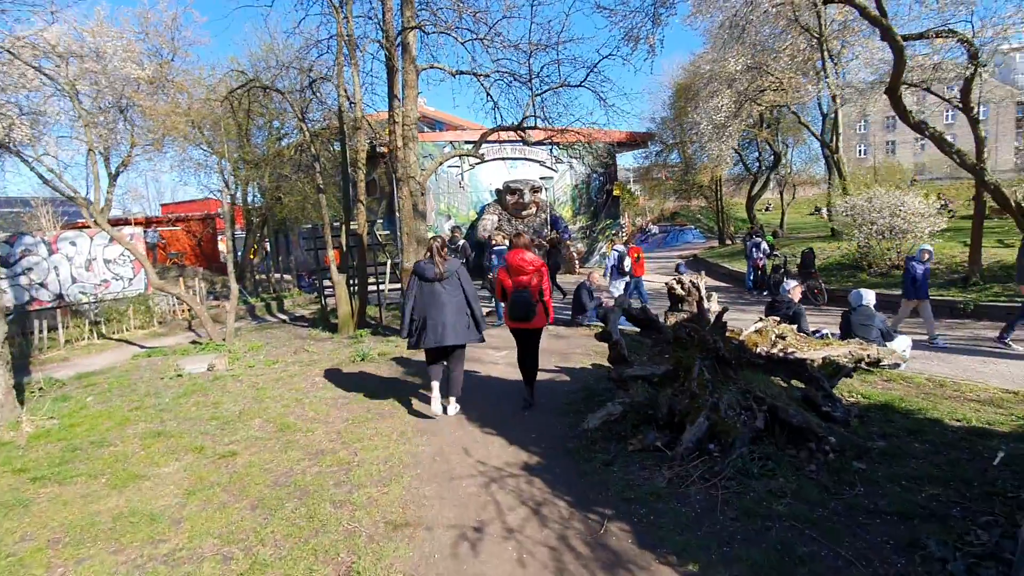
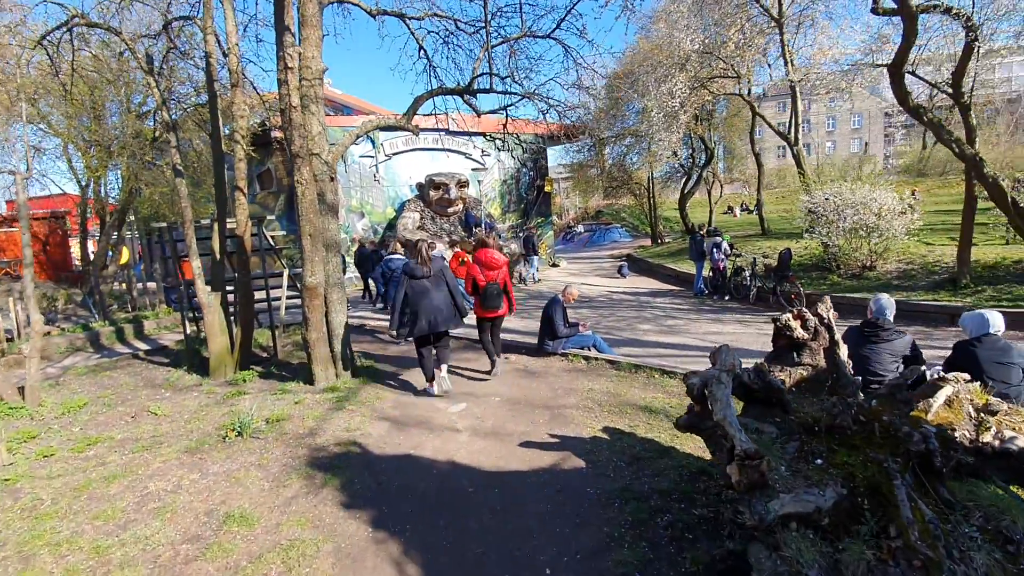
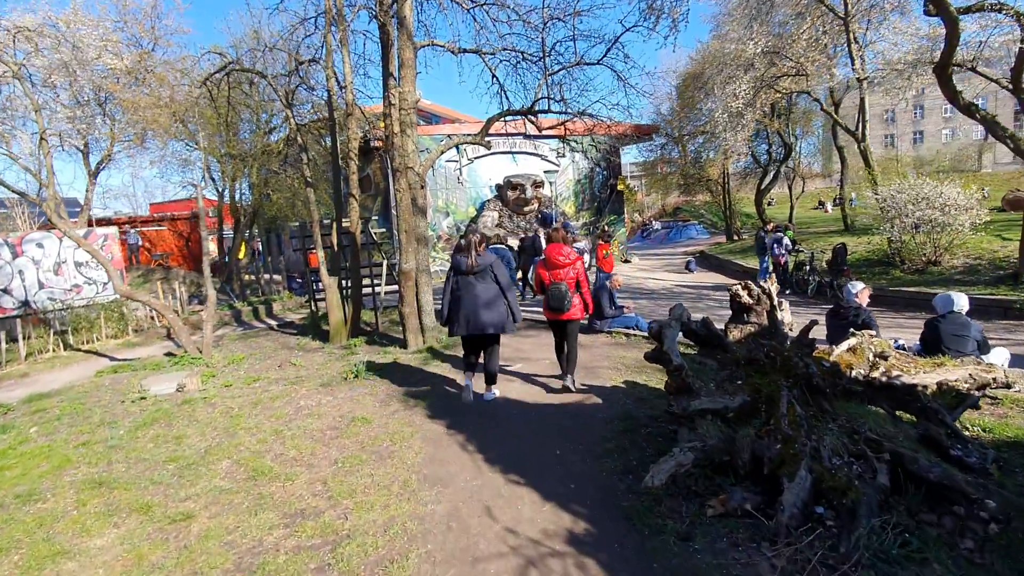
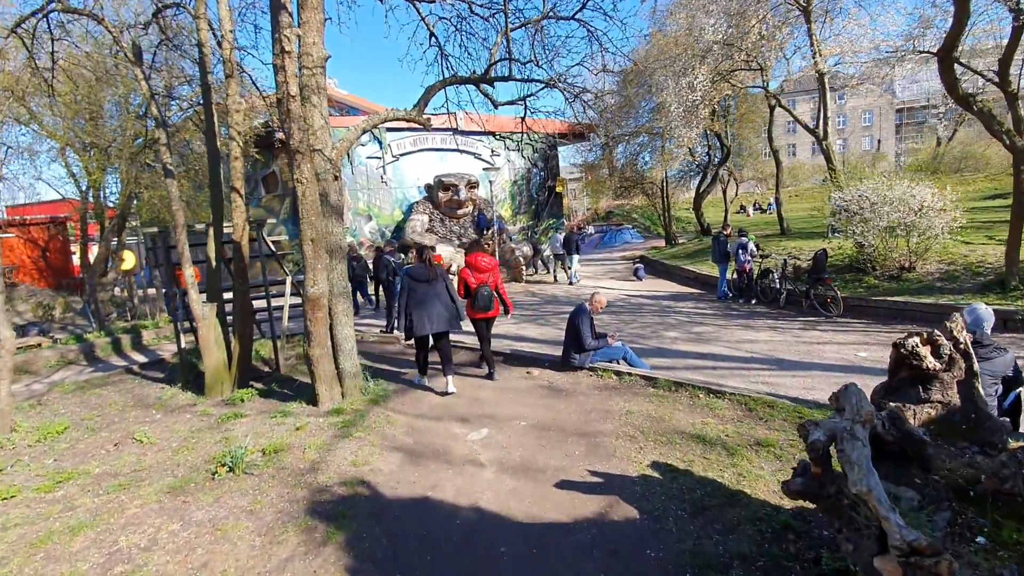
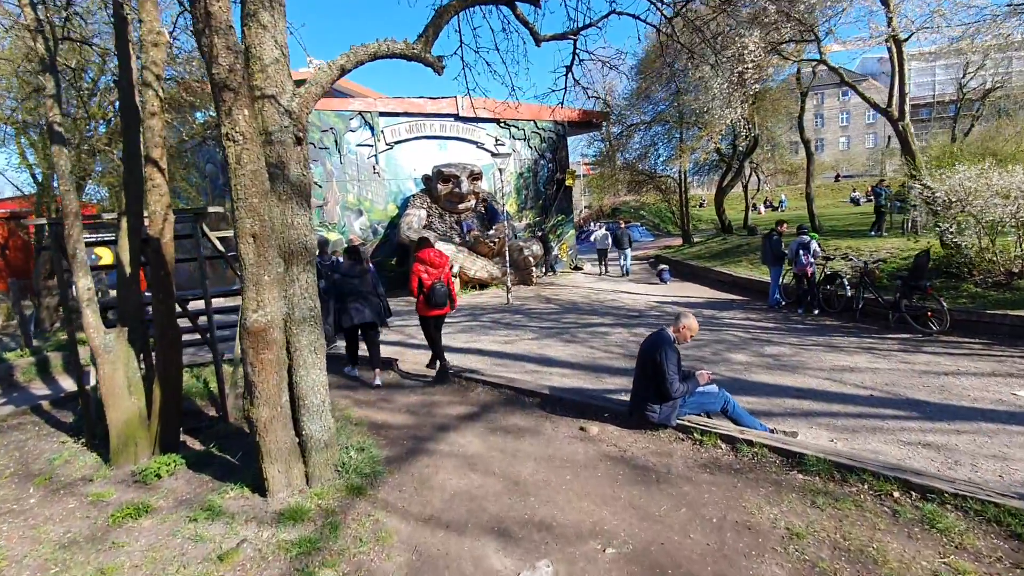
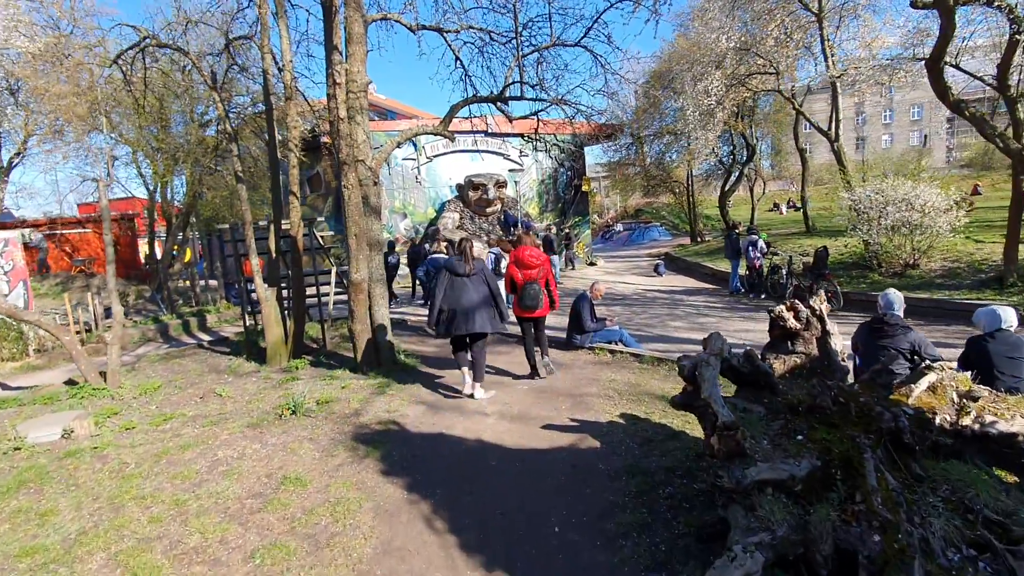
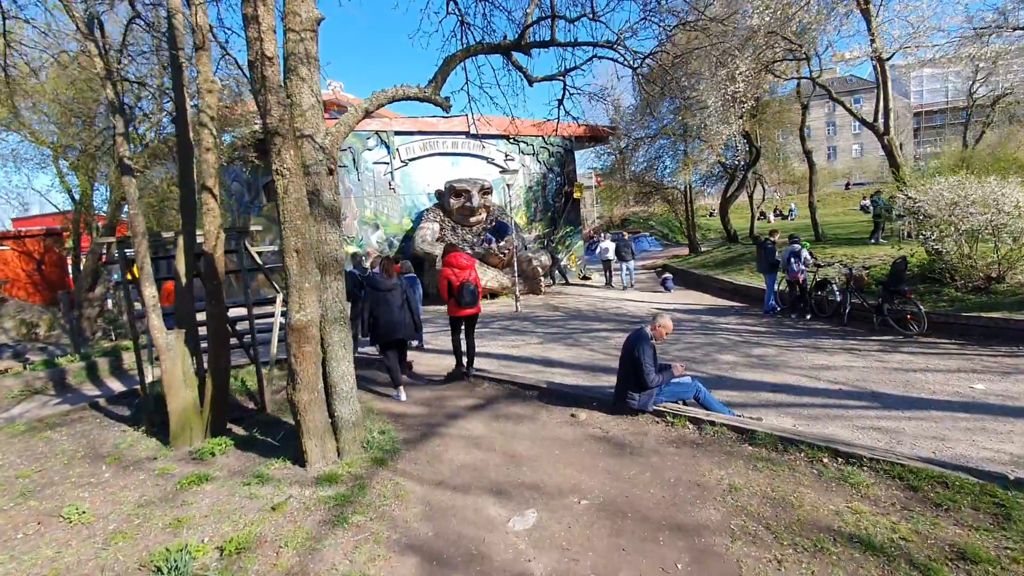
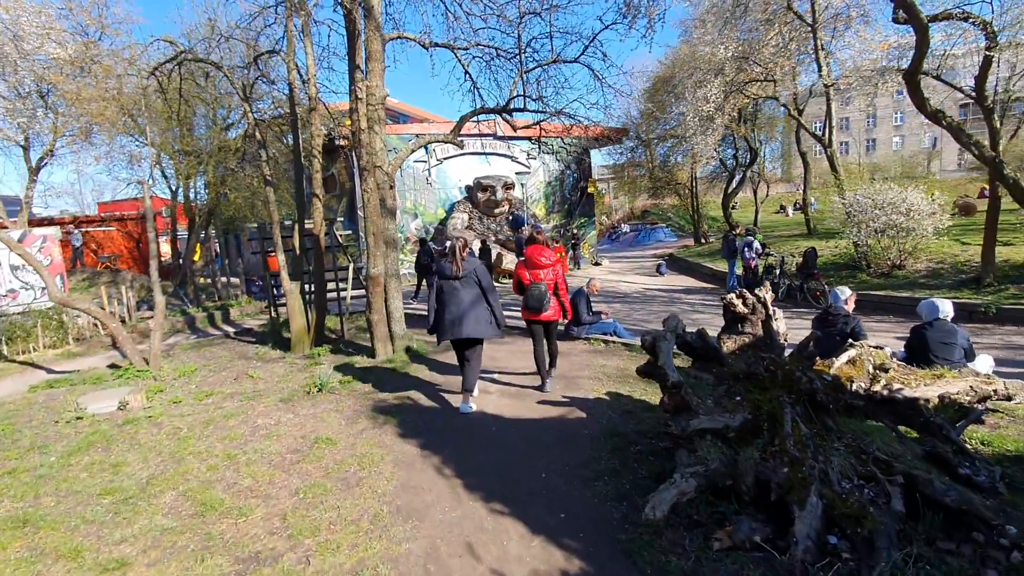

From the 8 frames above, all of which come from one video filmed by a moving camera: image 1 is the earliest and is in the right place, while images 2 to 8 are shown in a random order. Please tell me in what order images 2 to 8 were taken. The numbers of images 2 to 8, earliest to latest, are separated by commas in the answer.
3, 8, 6, 2, 4, 7, 5
